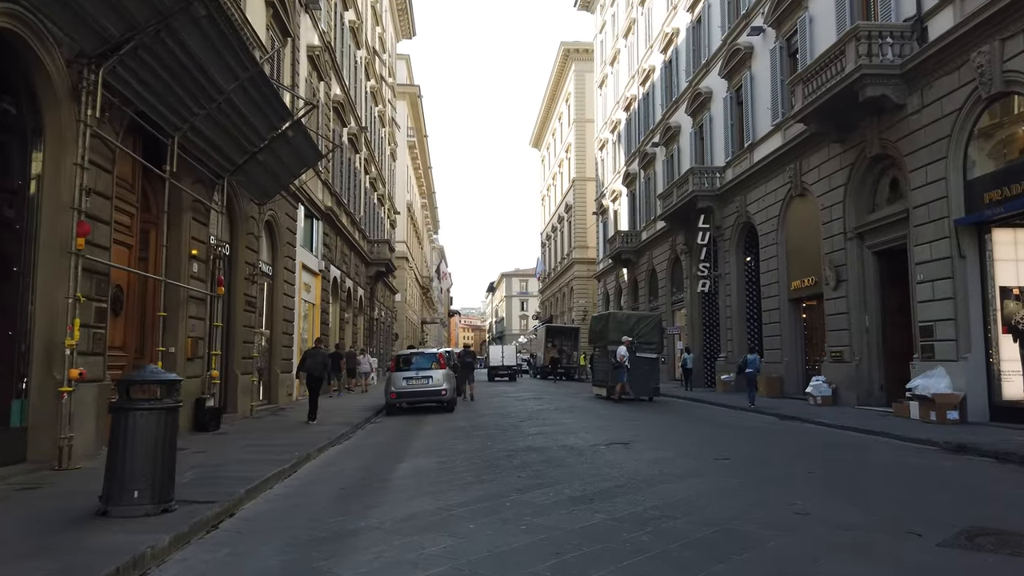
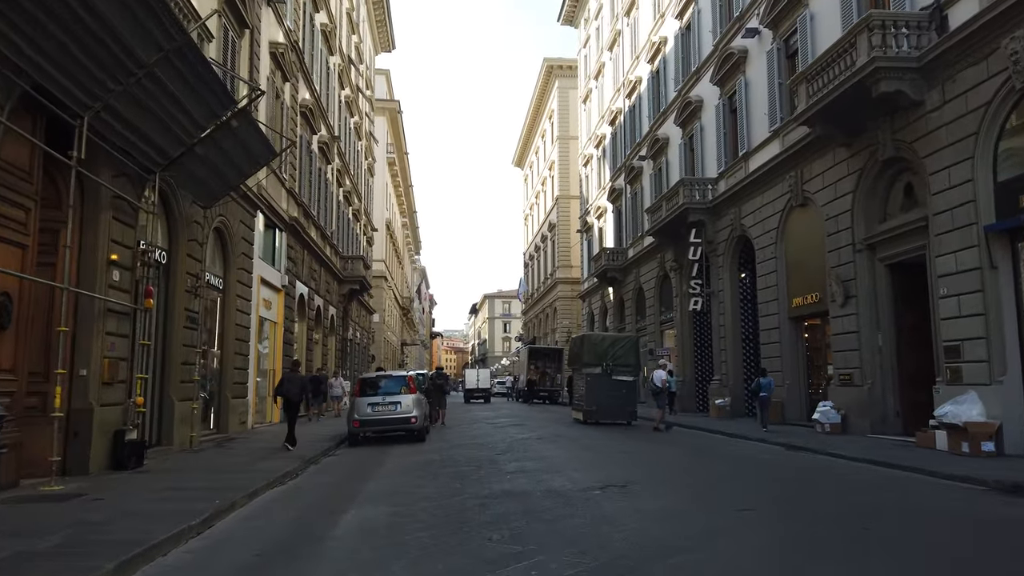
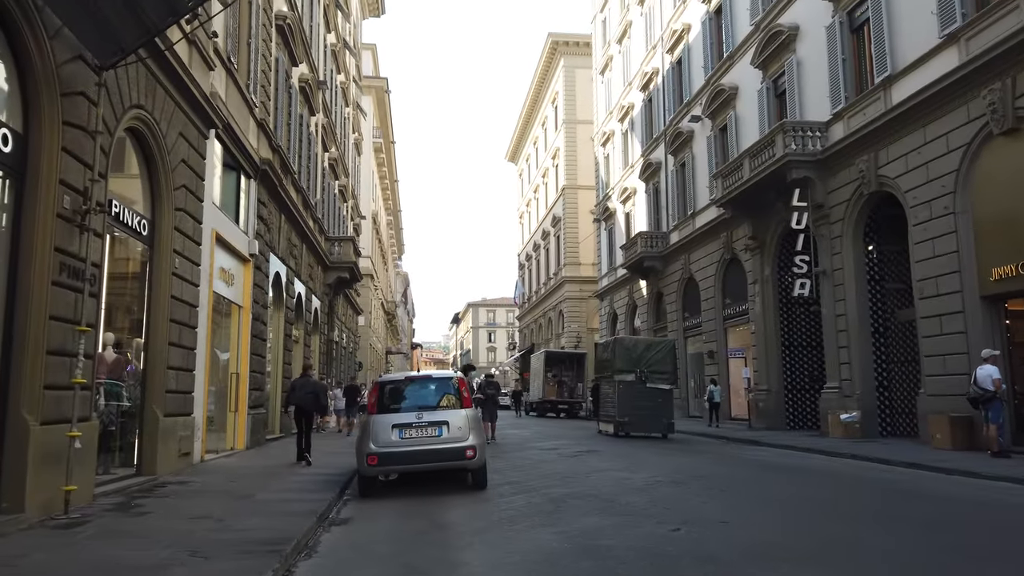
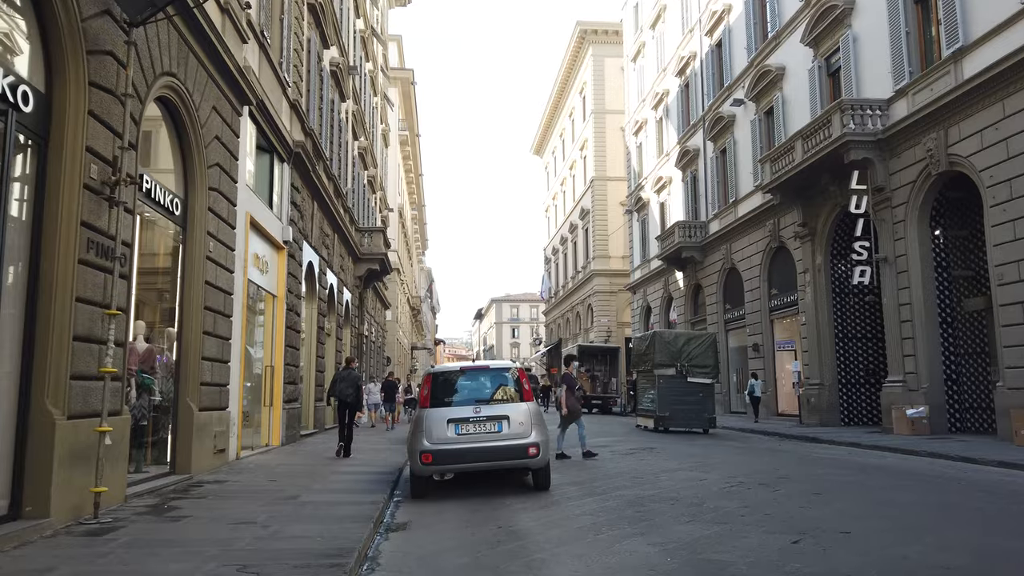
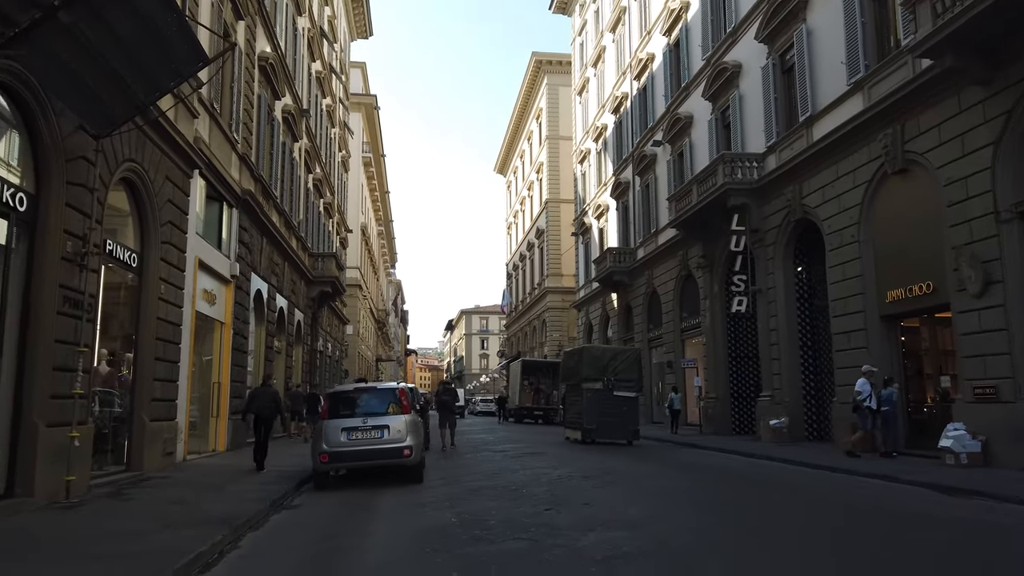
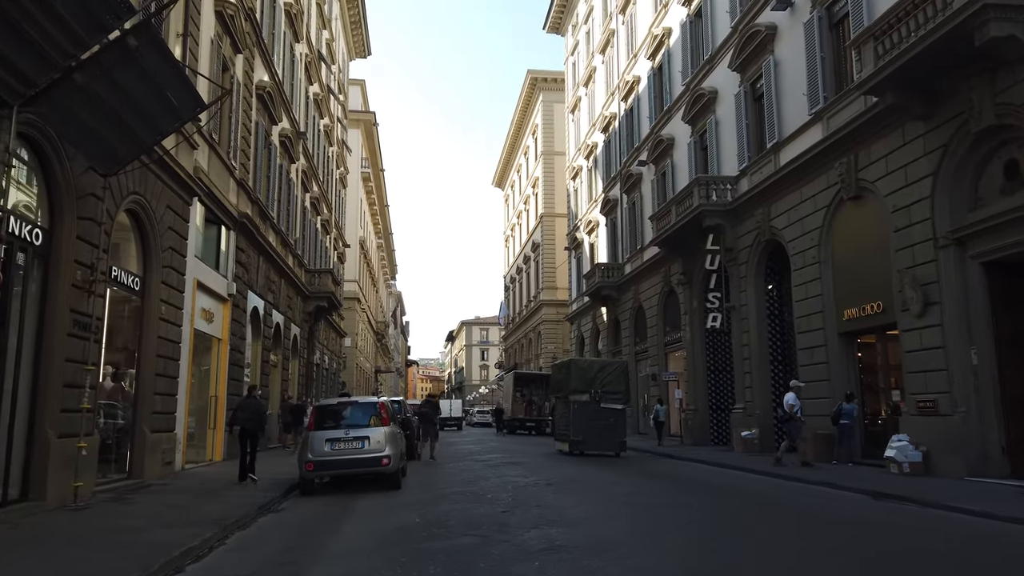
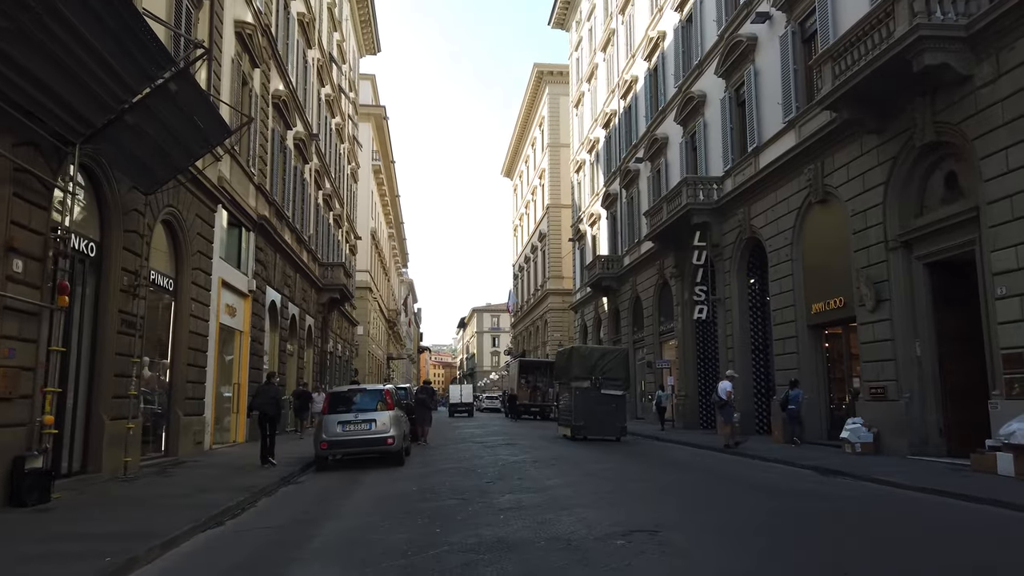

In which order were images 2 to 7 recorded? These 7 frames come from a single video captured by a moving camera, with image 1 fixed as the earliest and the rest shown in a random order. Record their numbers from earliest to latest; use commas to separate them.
2, 7, 6, 5, 3, 4
